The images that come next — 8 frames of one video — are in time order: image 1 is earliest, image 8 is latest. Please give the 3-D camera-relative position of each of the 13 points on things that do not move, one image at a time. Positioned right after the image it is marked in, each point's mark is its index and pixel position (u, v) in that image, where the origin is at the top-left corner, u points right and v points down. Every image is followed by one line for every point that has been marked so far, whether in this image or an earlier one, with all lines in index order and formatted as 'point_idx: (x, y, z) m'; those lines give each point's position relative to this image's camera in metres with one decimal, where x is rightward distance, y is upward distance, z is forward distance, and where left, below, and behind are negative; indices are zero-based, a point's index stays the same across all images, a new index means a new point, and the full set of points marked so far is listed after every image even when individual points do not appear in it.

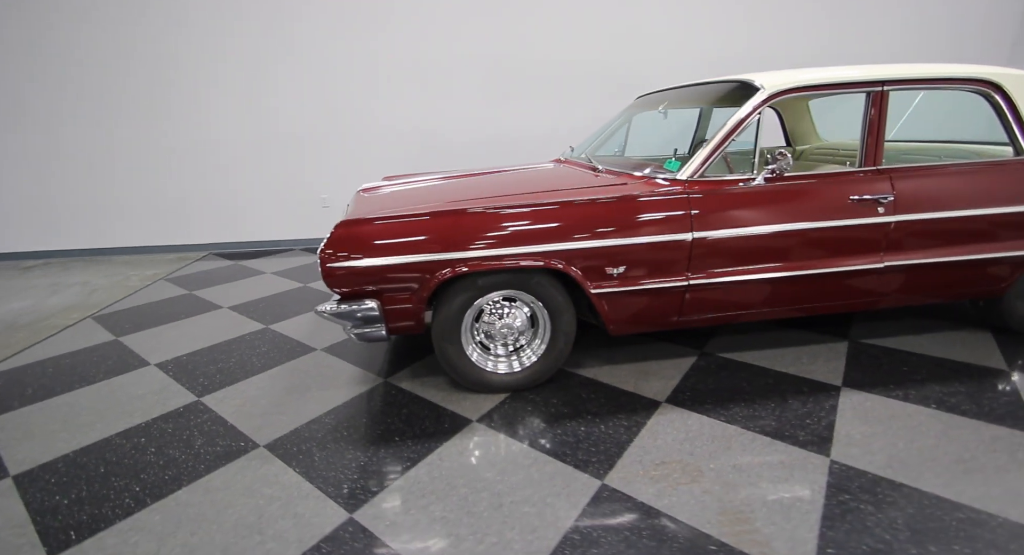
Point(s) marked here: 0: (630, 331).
0: (+0.5, -0.2, +2.1) m
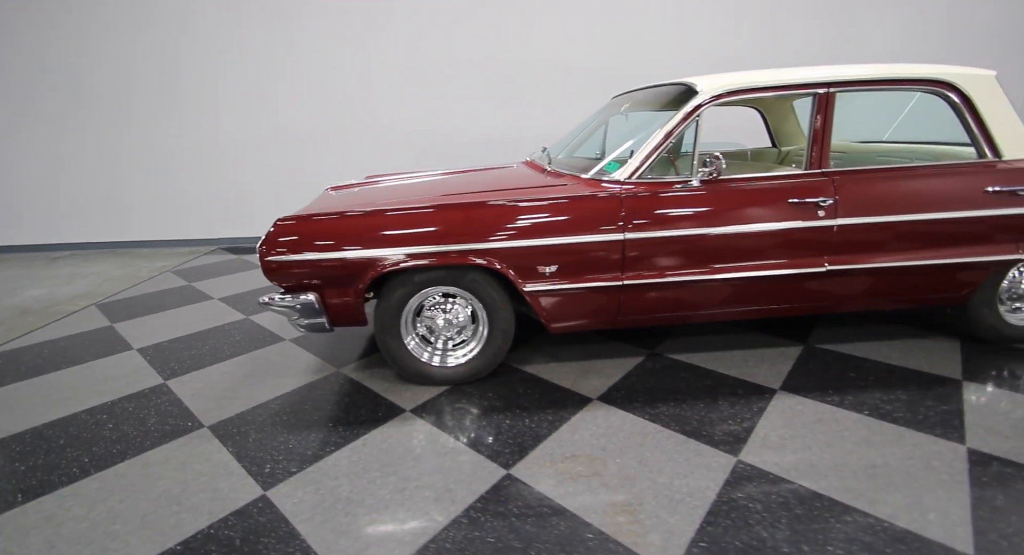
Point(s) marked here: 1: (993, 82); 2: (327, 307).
0: (+0.2, -0.2, +2.2) m
1: (+2.1, +0.9, +2.1) m
2: (-0.8, -0.1, +2.0) m
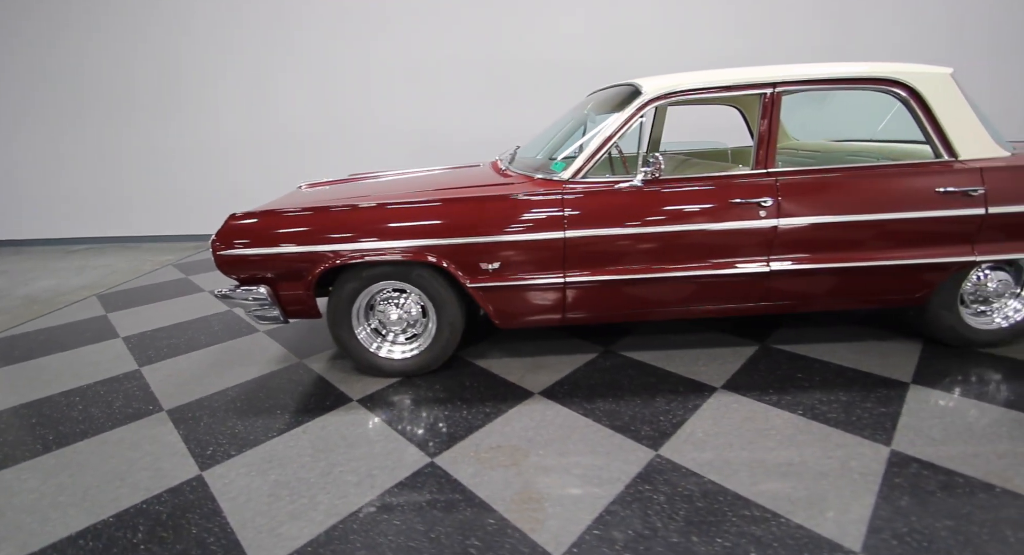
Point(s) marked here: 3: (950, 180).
0: (0.0, -0.2, +2.2) m
1: (+1.9, +0.8, +2.1) m
2: (-1.0, -0.1, +2.1) m
3: (+1.8, +0.4, +2.0) m
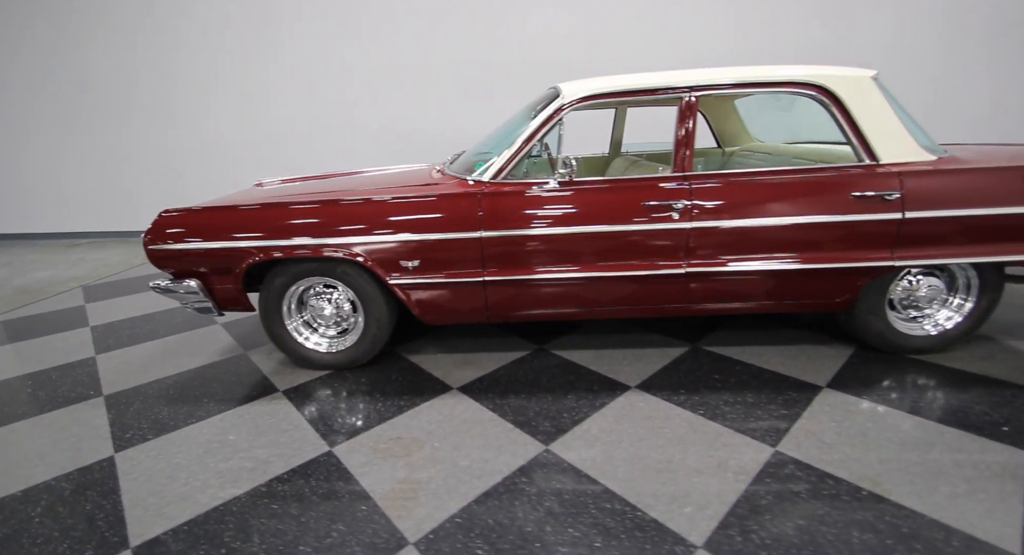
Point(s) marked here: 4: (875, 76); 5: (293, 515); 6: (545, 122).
0: (-0.4, -0.2, +2.3) m
1: (+1.5, +0.8, +2.1) m
2: (-1.4, -0.1, +2.2) m
3: (+1.4, +0.4, +2.0) m
4: (+1.5, +0.9, +2.1) m
5: (-0.6, -0.7, +1.4) m
6: (+0.1, +0.7, +2.1) m
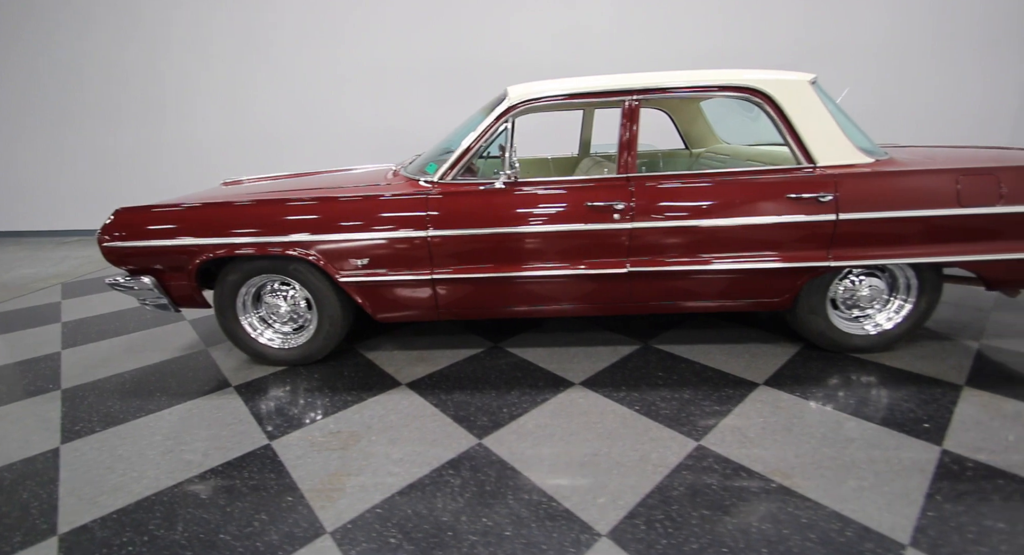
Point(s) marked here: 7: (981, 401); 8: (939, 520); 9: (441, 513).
0: (-0.6, -0.2, +2.3) m
1: (+1.3, +0.8, +2.1) m
2: (-1.6, -0.1, +2.3) m
3: (+1.2, +0.4, +2.0) m
4: (+1.3, +0.9, +2.1) m
5: (-0.9, -0.7, +1.4) m
6: (-0.1, +0.7, +2.2) m
7: (+1.8, -0.5, +1.8) m
8: (+1.1, -0.7, +1.3) m
9: (-0.2, -0.7, +1.4) m
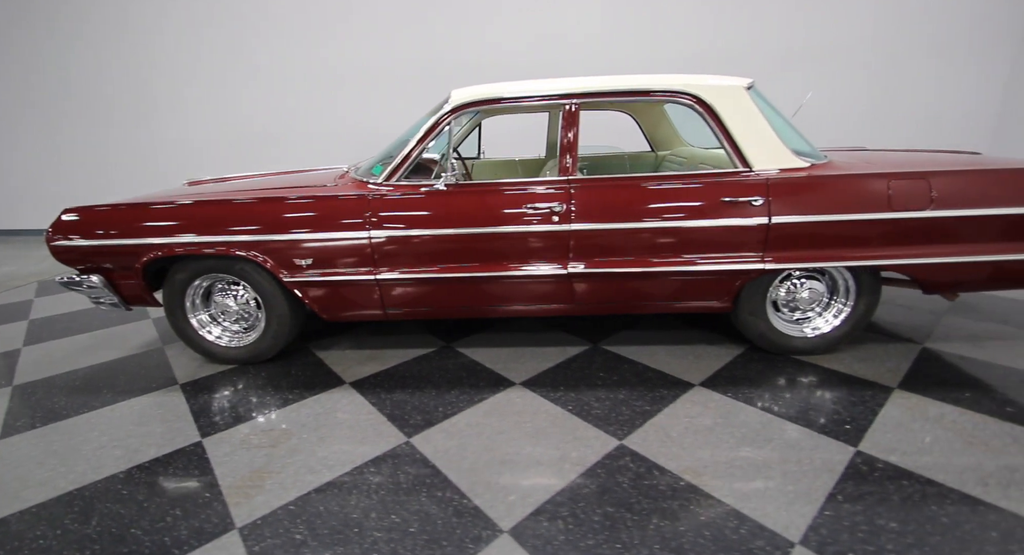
0: (-0.9, -0.2, +2.4) m
1: (+1.0, +0.8, +2.1) m
2: (-1.9, -0.1, +2.3) m
3: (+0.9, +0.4, +2.1) m
4: (+1.1, +0.8, +2.1) m
5: (-1.1, -0.7, +1.5) m
6: (-0.3, +0.7, +2.2) m
7: (+1.5, -0.5, +1.9) m
8: (+0.9, -0.7, +1.3) m
9: (-0.5, -0.7, +1.4) m
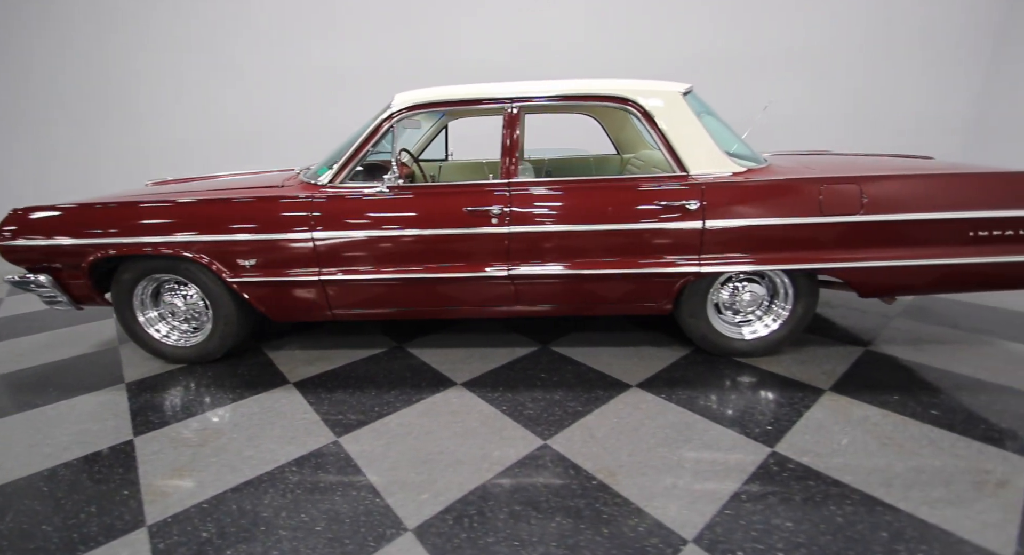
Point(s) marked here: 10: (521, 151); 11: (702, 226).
0: (-1.1, -0.2, +2.4) m
1: (+0.8, +0.8, +2.1) m
2: (-2.1, 0.0, +2.3) m
3: (+0.7, +0.4, +2.1) m
4: (+0.8, +0.8, +2.2) m
5: (-1.4, -0.7, +1.5) m
6: (-0.6, +0.7, +2.2) m
7: (+1.3, -0.5, +1.9) m
8: (+0.6, -0.7, +1.3) m
9: (-0.7, -0.7, +1.4) m
10: (0.0, +0.6, +2.2) m
11: (+0.8, +0.2, +2.1) m
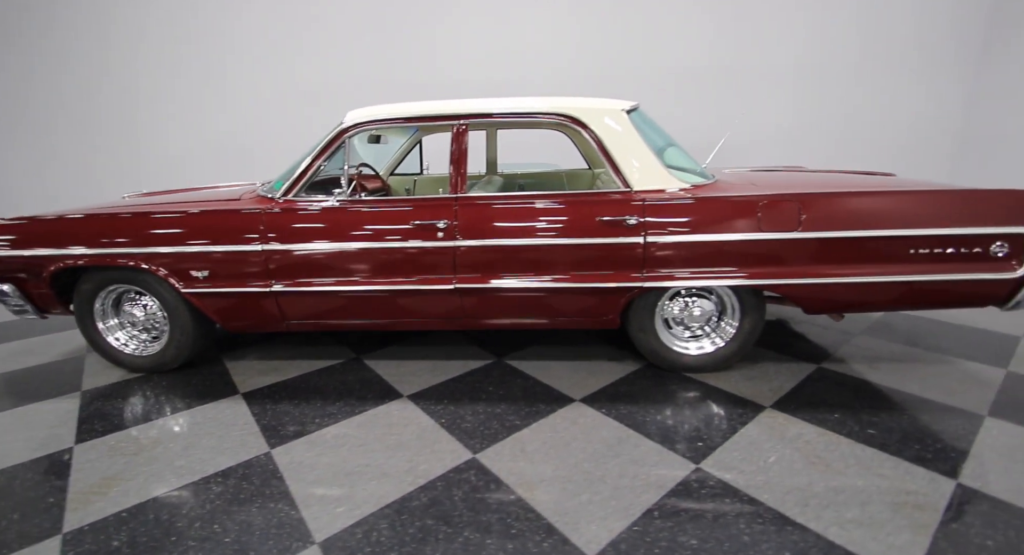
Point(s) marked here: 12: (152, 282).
0: (-1.4, -0.3, +2.4) m
1: (+0.5, +0.7, +2.2) m
2: (-2.4, -0.1, +2.4) m
3: (+0.4, +0.3, +2.1) m
4: (+0.6, +0.8, +2.2) m
5: (-1.7, -0.7, +1.5) m
6: (-0.8, +0.6, +2.3) m
7: (+1.0, -0.6, +1.9) m
8: (+0.4, -0.7, +1.3) m
9: (-1.0, -0.7, +1.5) m
10: (-0.2, +0.5, +2.2) m
11: (+0.6, +0.2, +2.1) m
12: (-1.7, 0.0, +2.3) m
